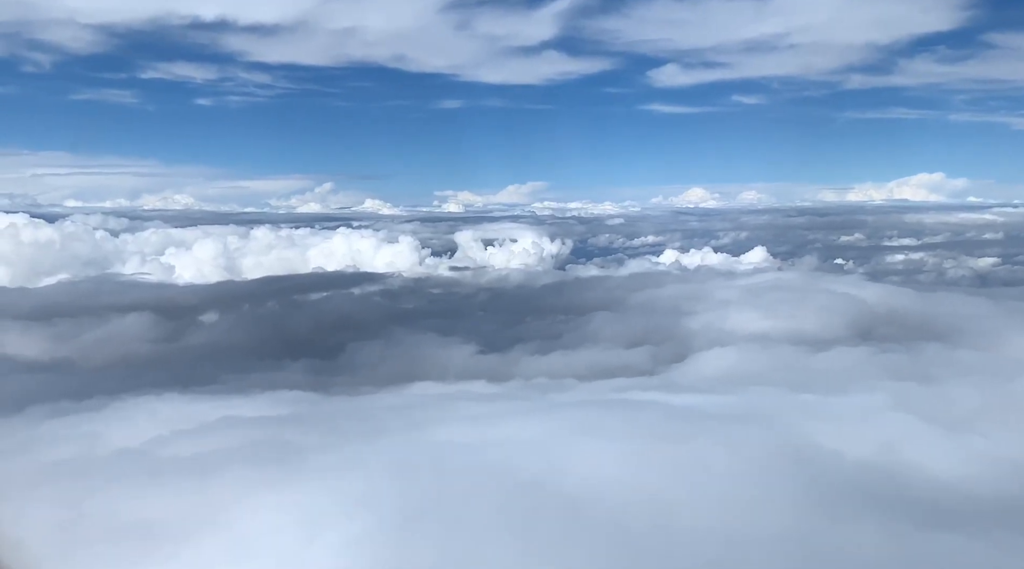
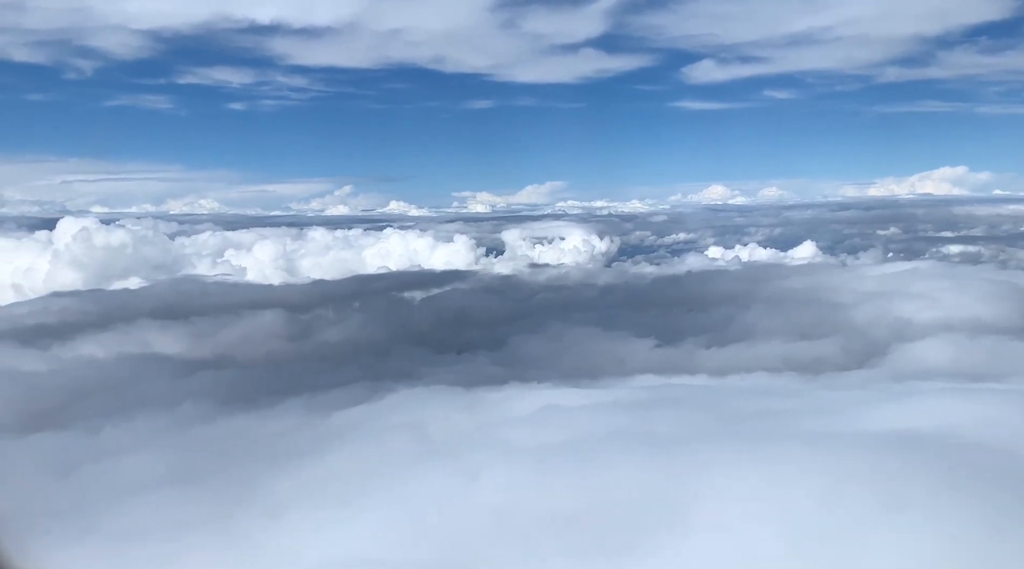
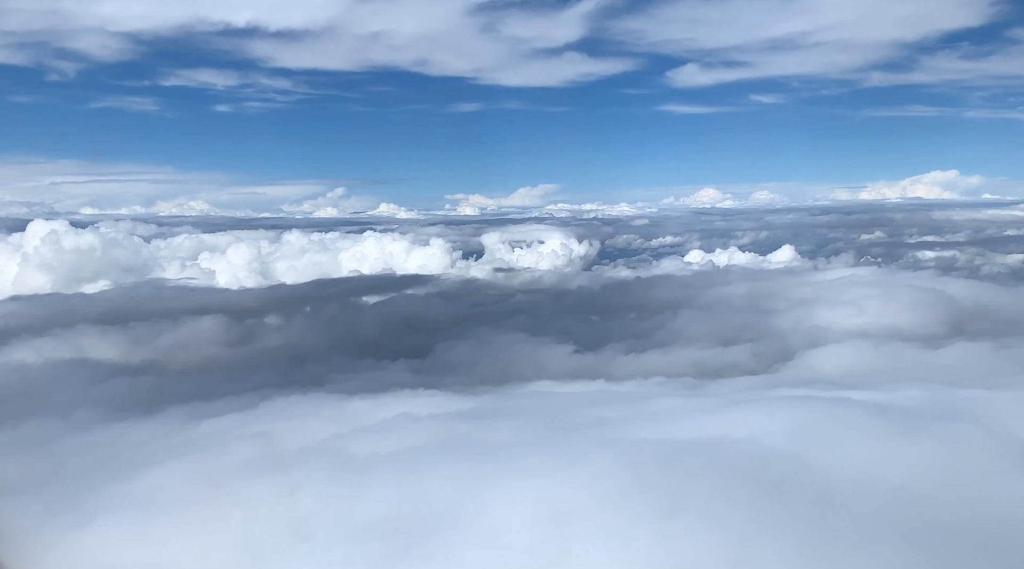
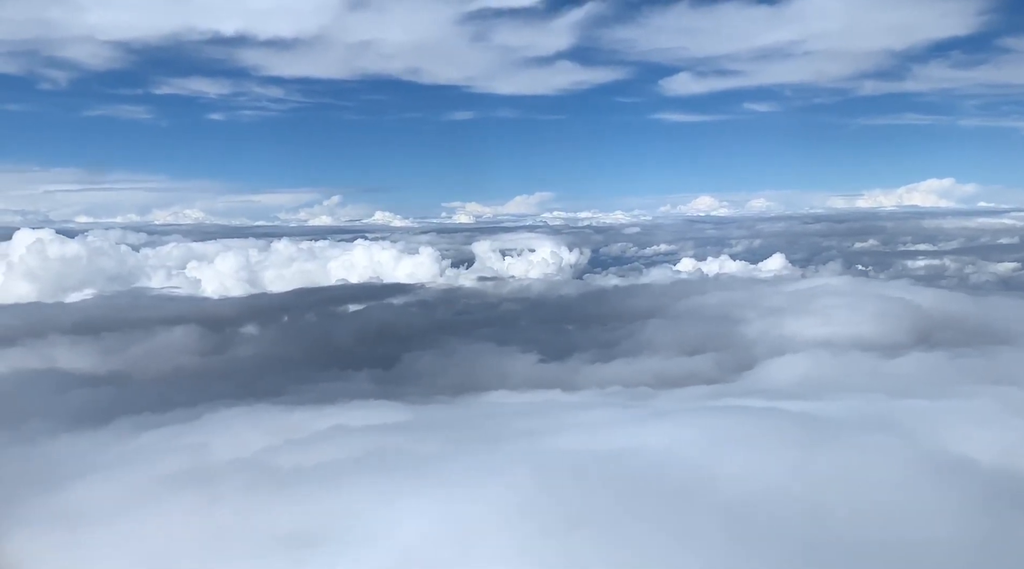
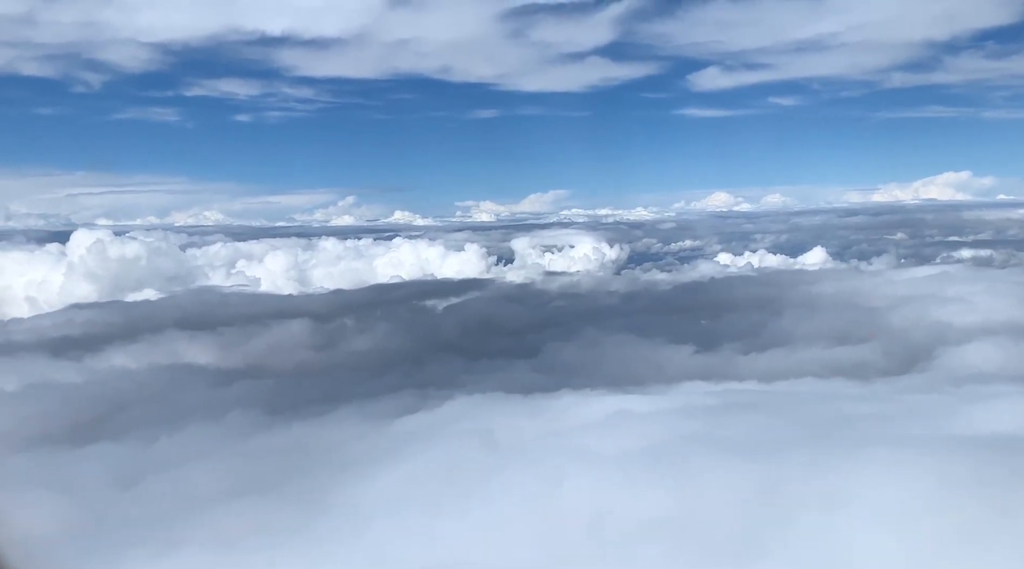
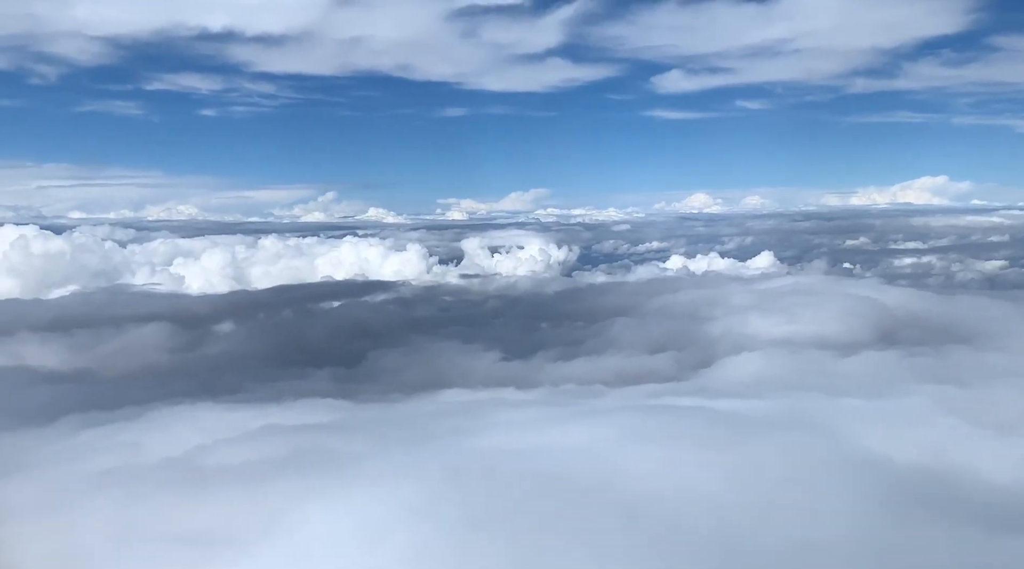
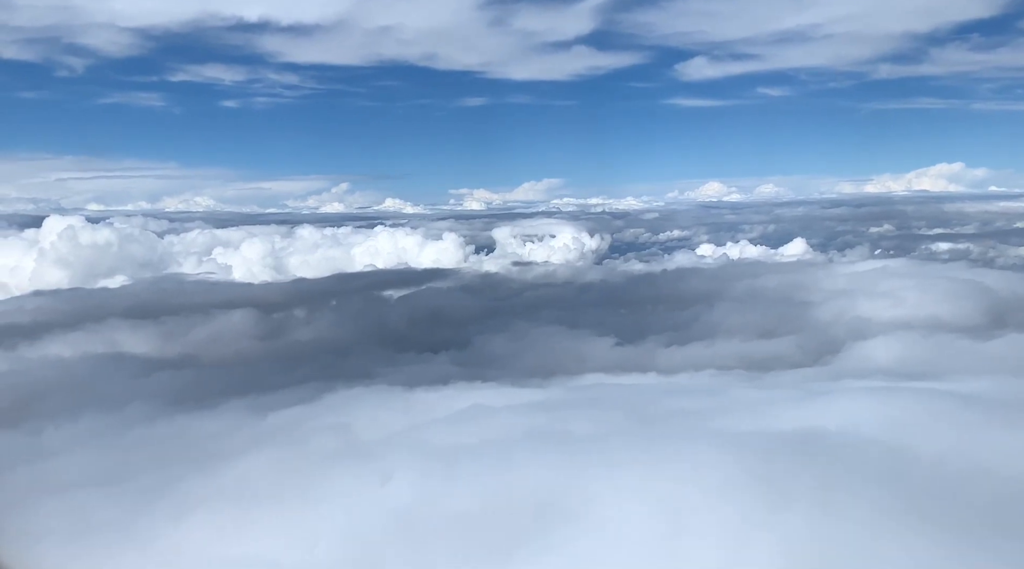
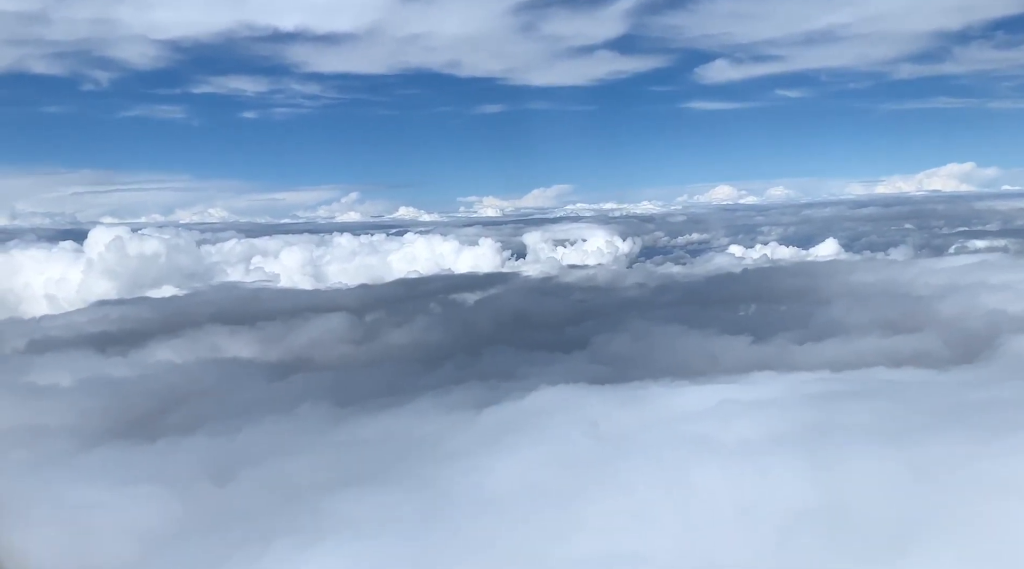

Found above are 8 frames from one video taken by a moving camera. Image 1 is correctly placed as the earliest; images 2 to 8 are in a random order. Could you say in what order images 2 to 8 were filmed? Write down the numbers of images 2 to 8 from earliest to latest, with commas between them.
6, 4, 3, 7, 2, 5, 8
